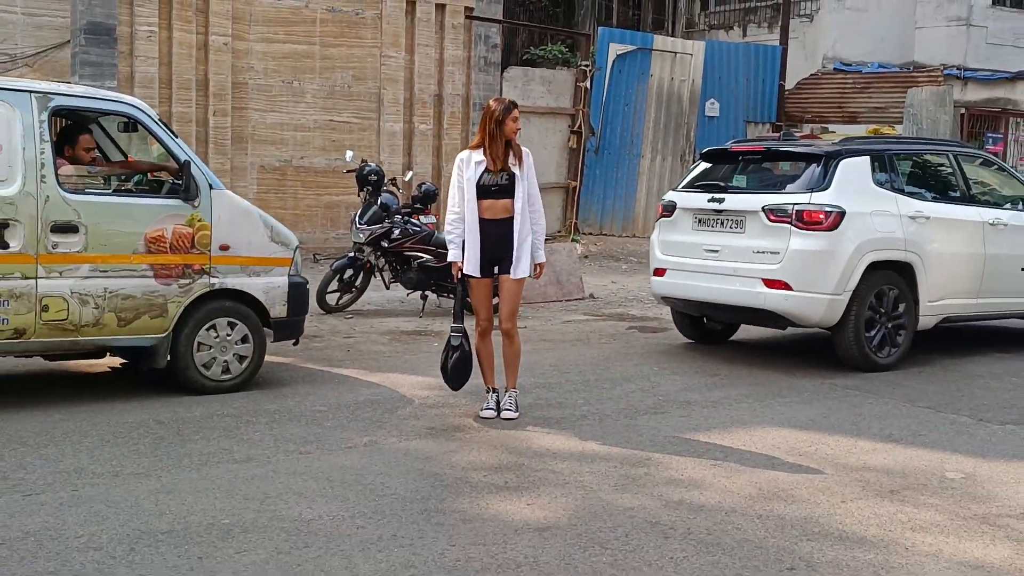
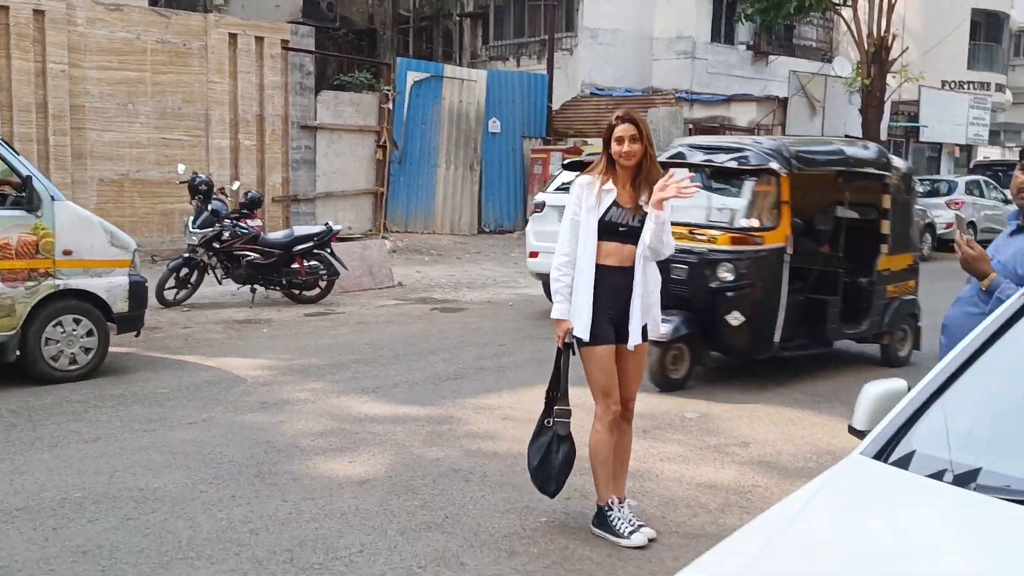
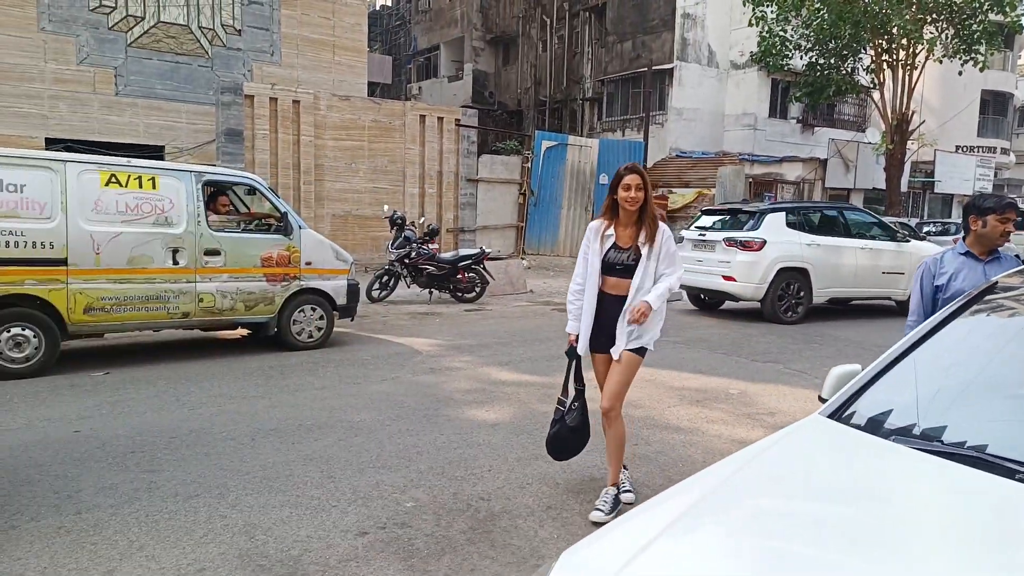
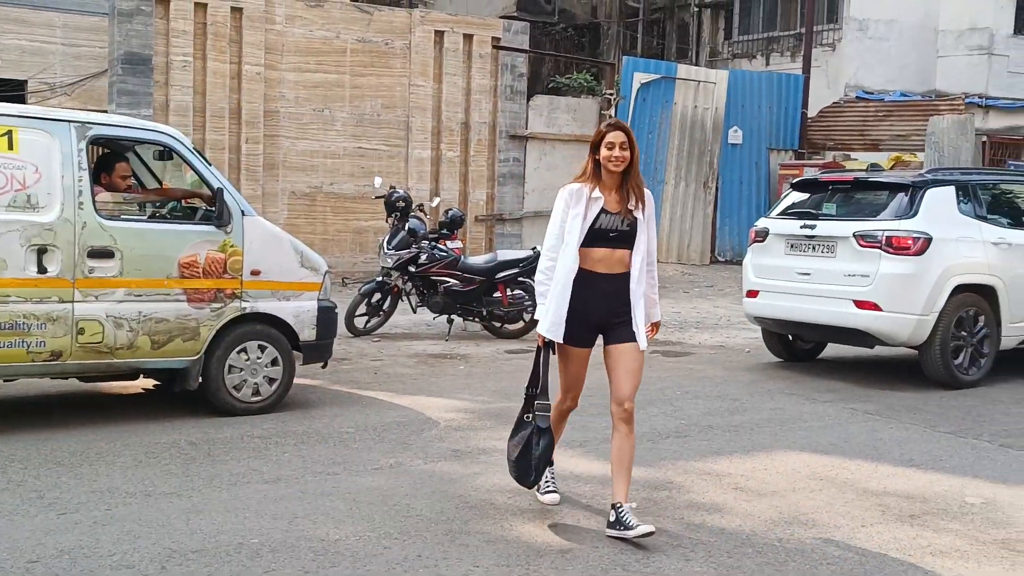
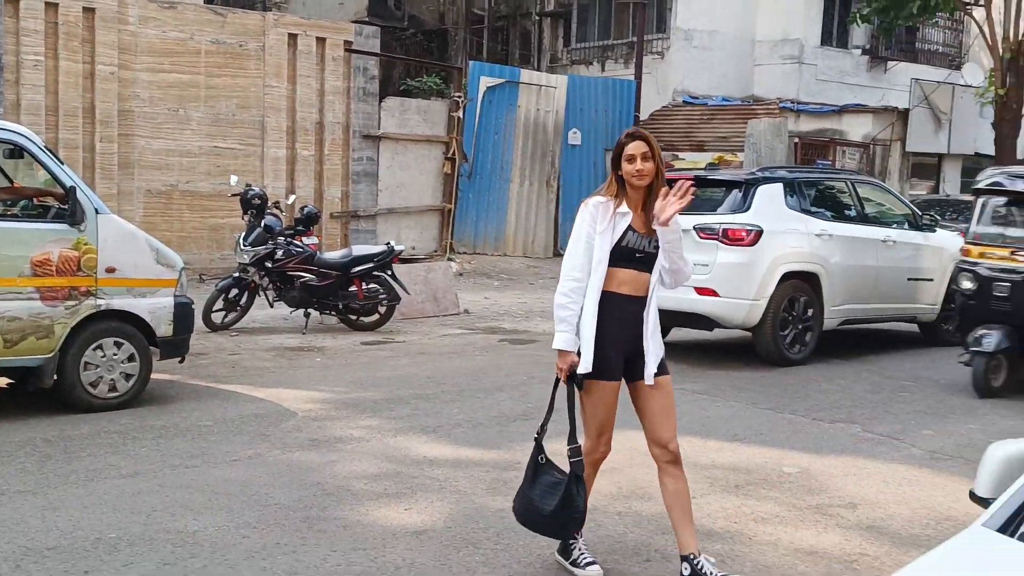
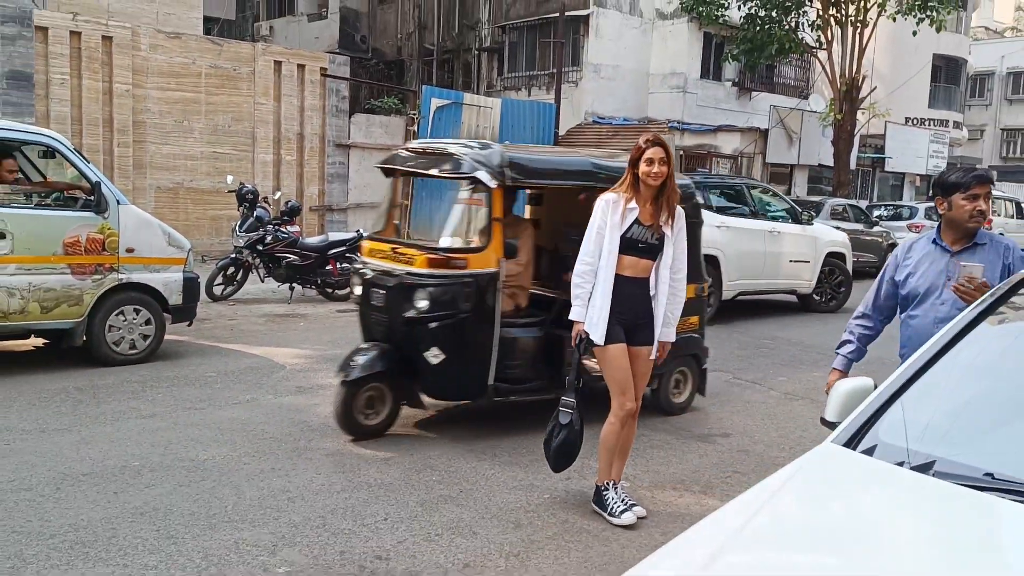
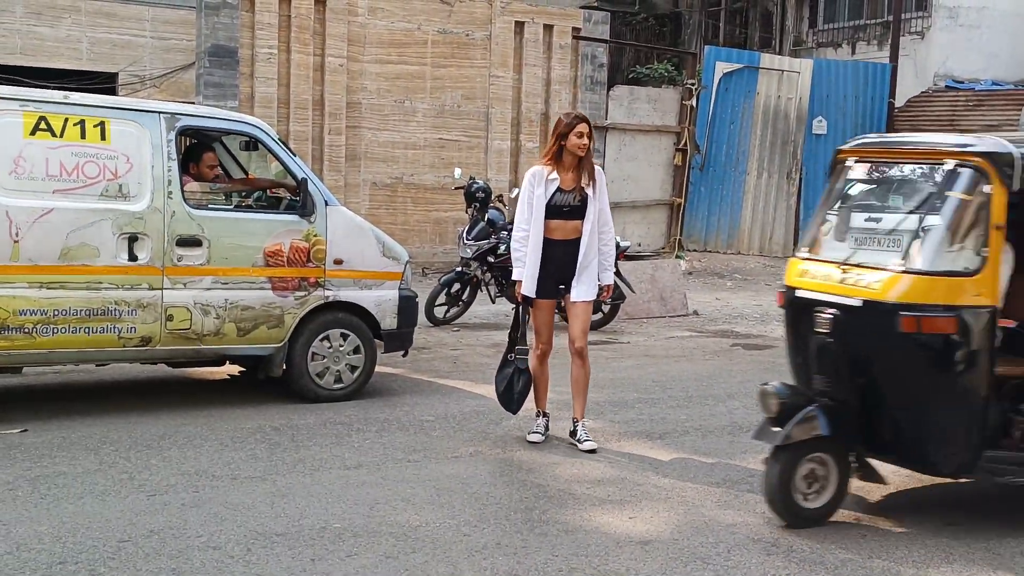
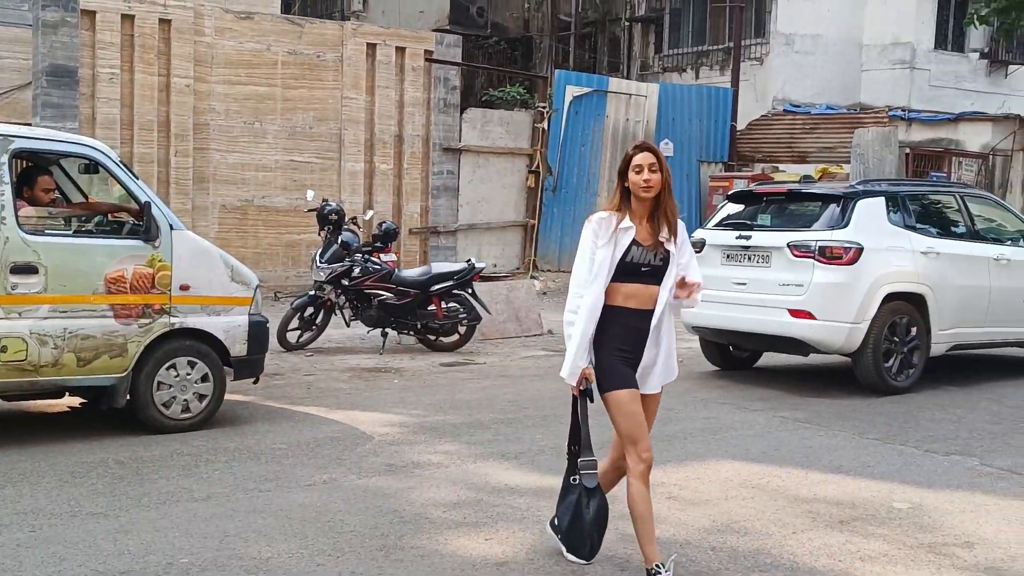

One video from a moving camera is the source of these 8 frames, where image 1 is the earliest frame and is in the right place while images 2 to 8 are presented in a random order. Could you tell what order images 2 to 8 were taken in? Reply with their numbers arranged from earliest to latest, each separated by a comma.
7, 4, 8, 5, 2, 6, 3
